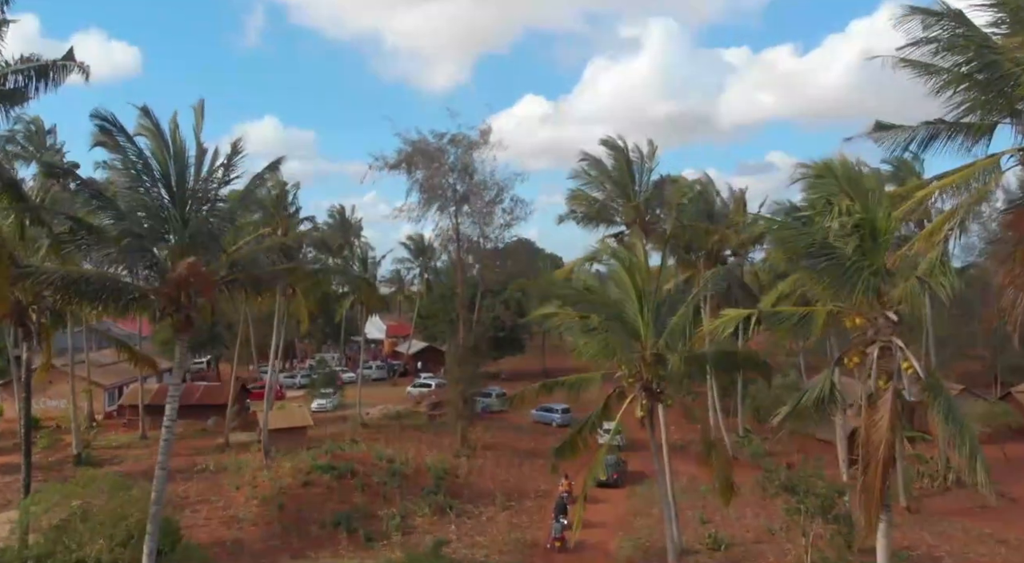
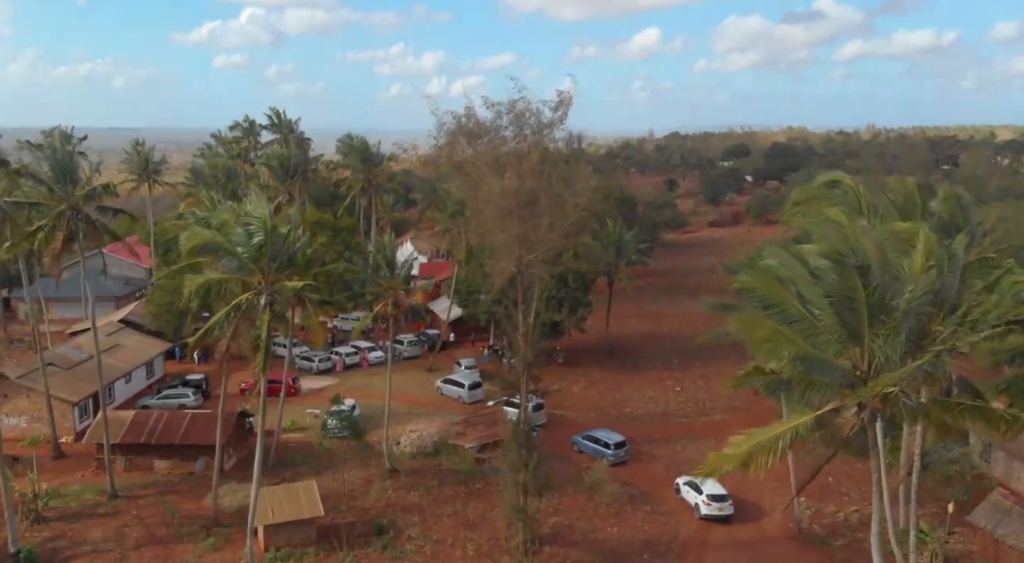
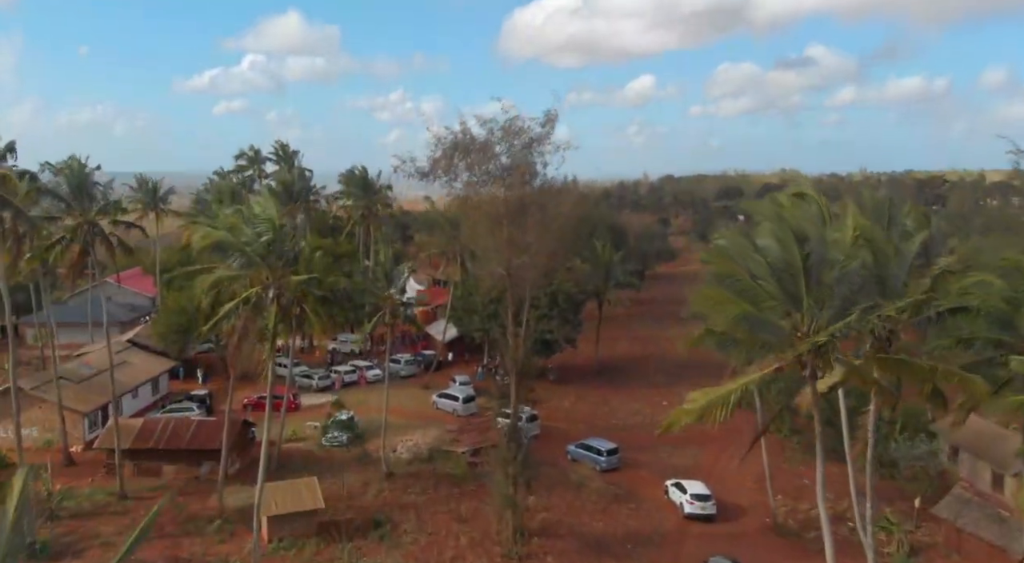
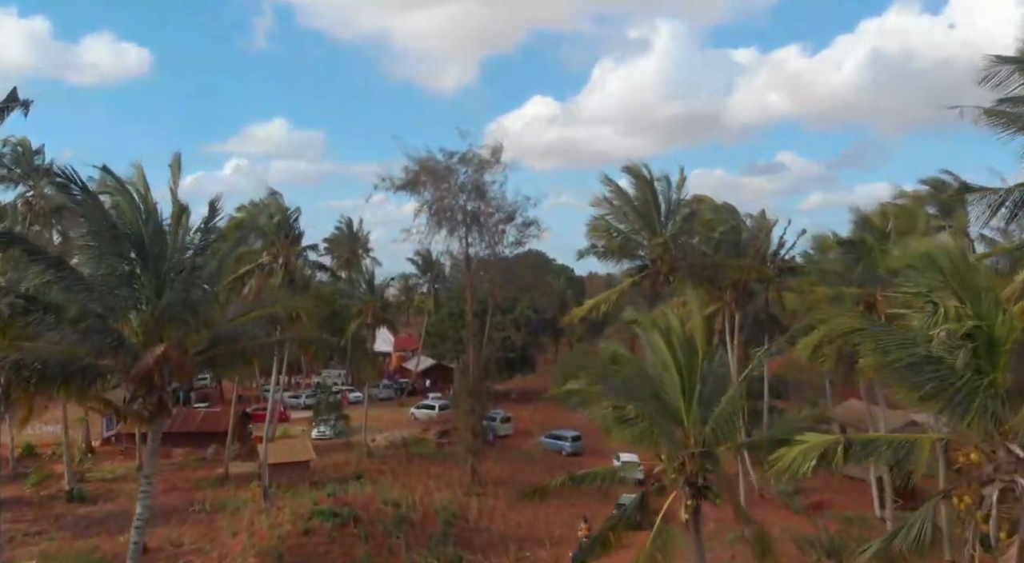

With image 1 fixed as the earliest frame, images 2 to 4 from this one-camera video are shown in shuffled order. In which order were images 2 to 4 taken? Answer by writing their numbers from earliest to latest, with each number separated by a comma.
4, 3, 2
